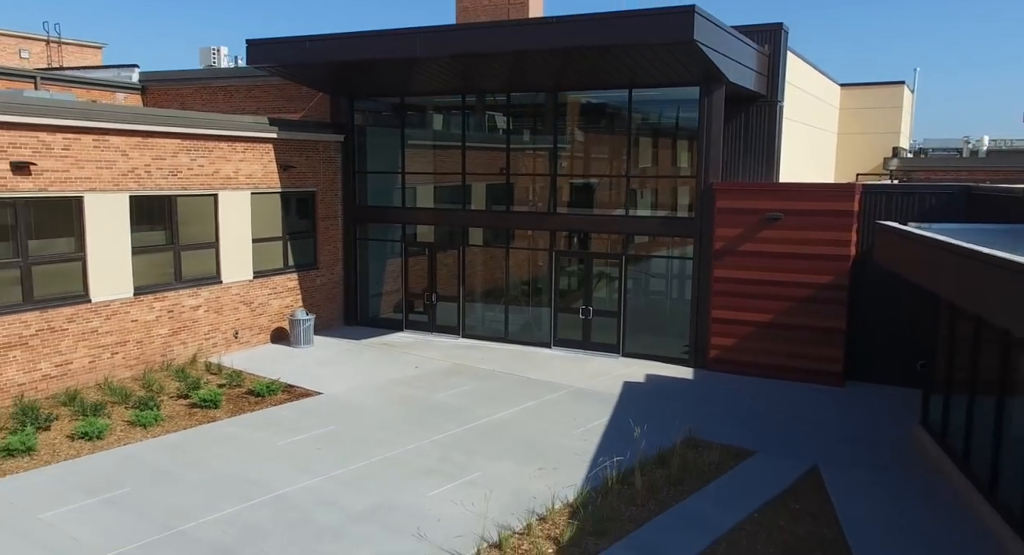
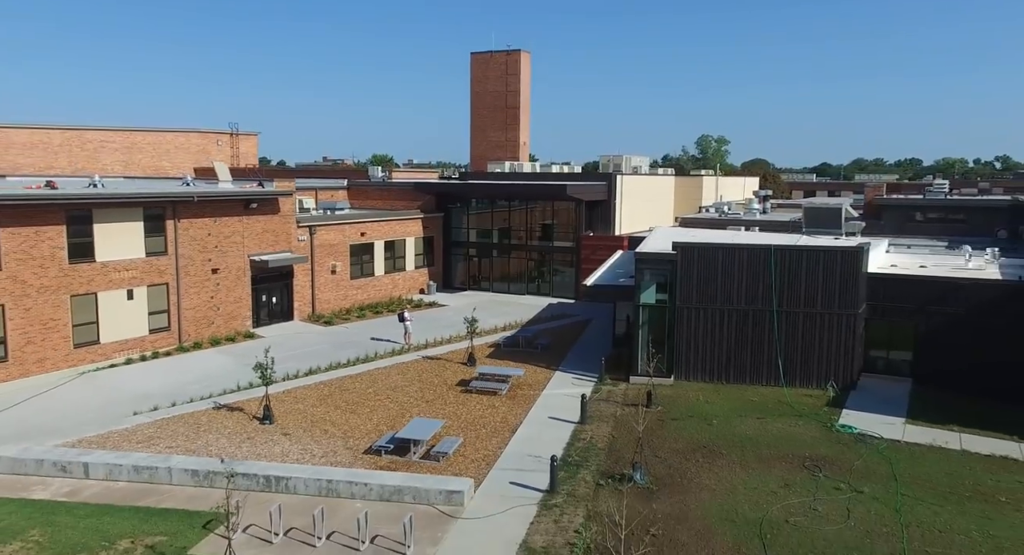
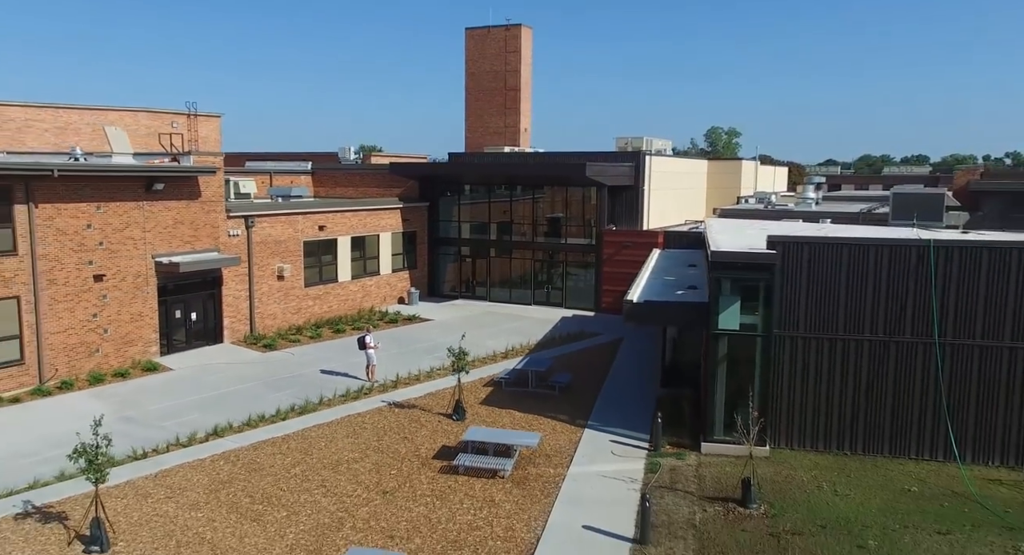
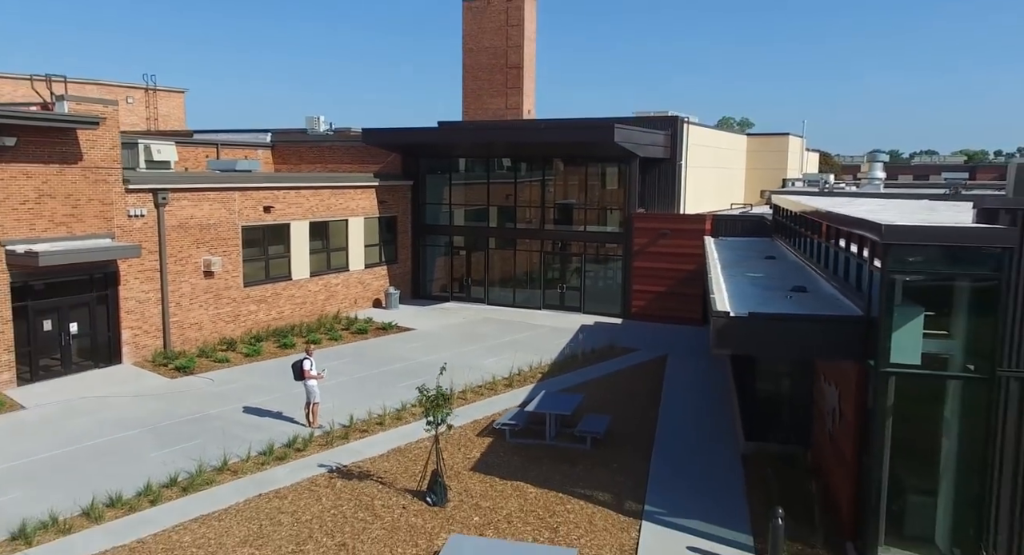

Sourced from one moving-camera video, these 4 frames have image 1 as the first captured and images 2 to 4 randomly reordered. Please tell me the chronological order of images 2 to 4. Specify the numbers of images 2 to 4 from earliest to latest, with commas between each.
4, 3, 2
